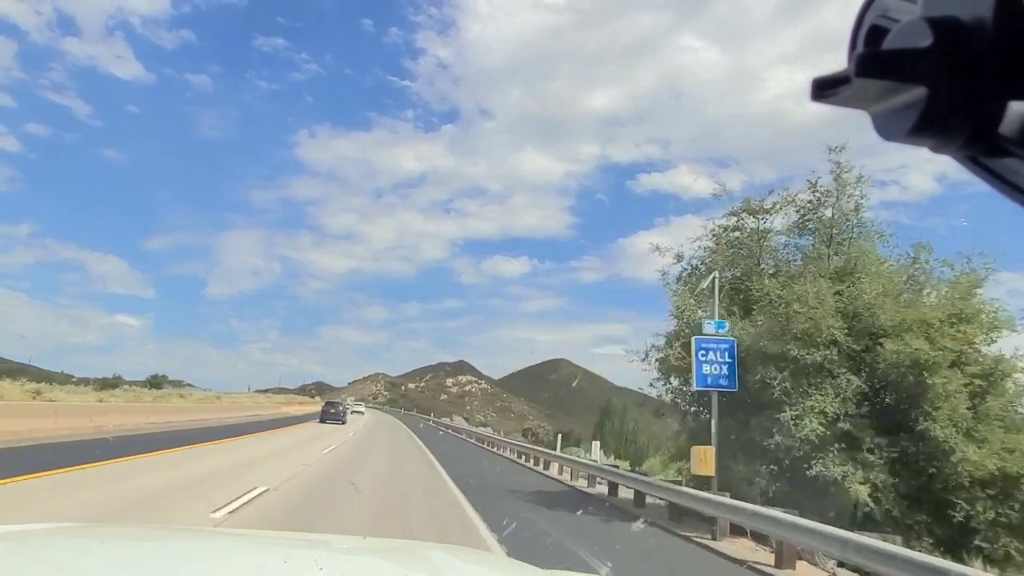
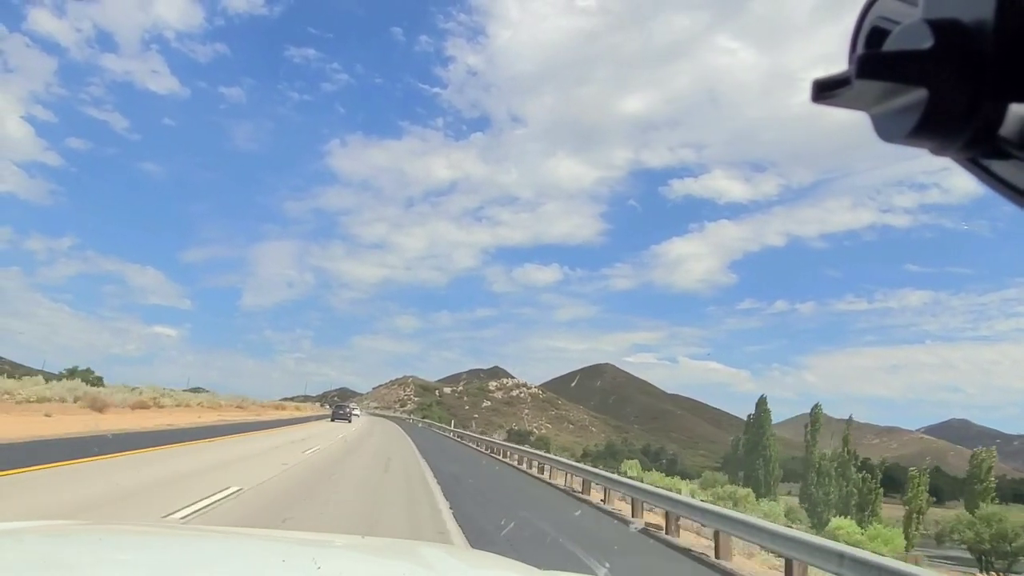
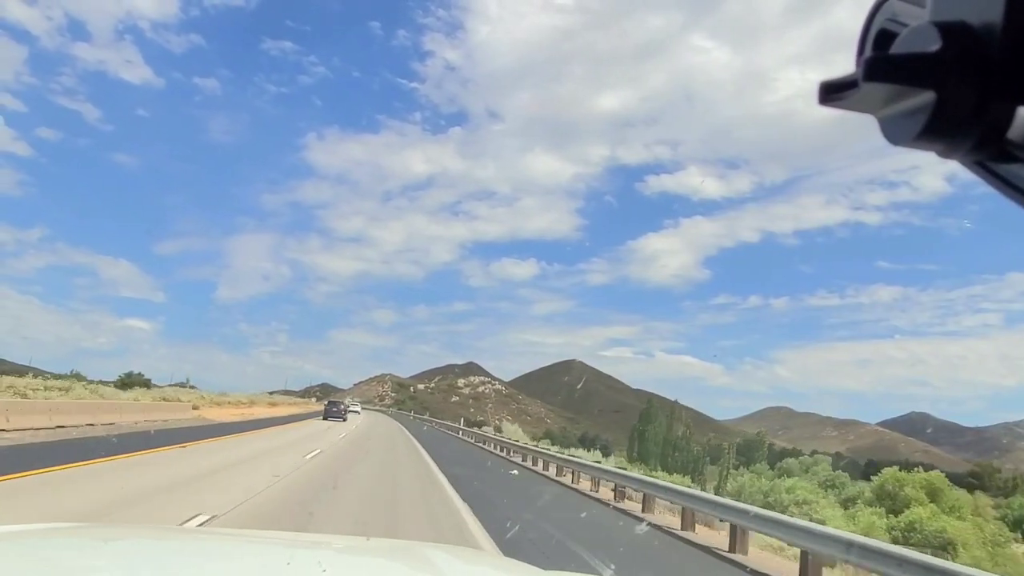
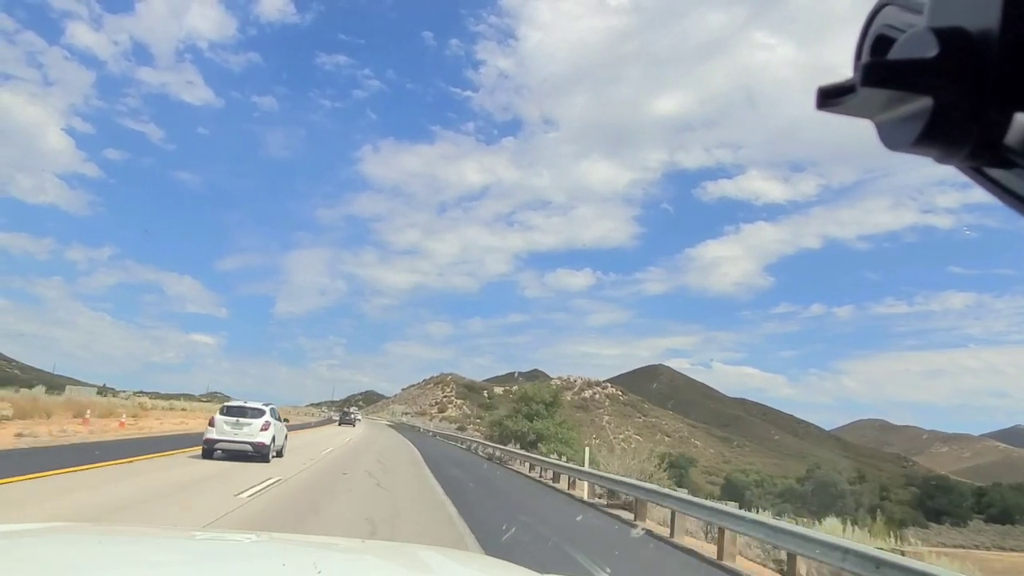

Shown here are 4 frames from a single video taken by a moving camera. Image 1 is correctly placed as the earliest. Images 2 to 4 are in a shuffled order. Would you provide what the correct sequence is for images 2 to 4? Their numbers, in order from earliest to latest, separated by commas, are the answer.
3, 2, 4
